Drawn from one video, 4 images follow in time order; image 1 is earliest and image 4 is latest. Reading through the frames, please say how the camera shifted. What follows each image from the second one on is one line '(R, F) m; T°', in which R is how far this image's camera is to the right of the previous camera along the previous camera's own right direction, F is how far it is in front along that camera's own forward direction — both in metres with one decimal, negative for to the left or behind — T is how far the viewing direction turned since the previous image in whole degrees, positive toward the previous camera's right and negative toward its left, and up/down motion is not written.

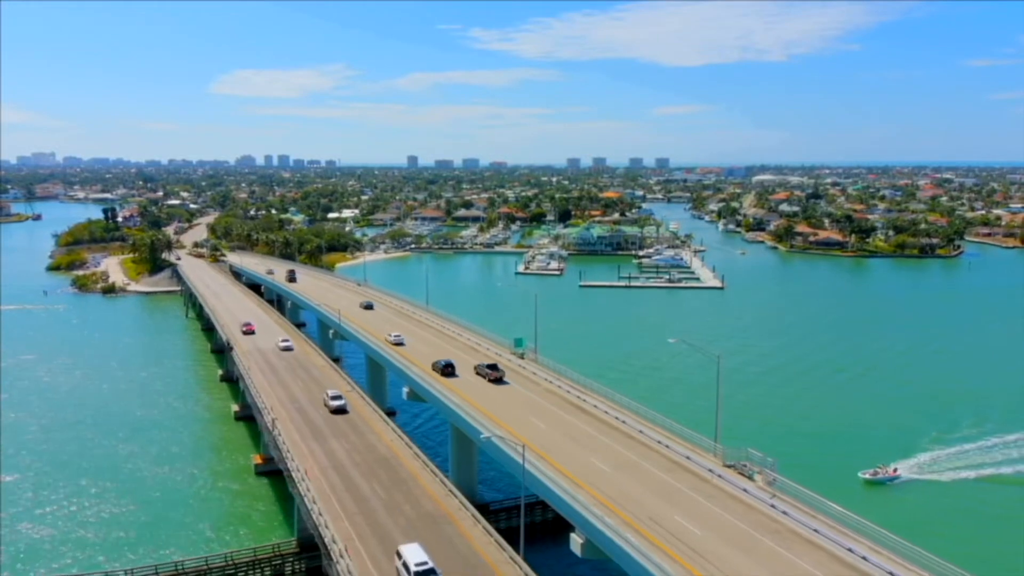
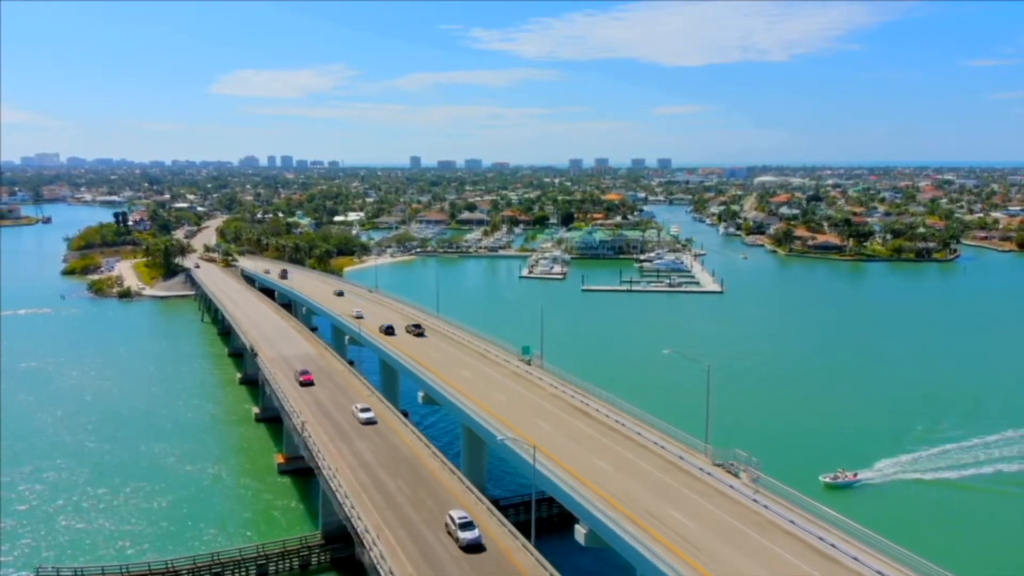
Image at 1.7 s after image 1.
(-0.1, -0.5) m; 0°
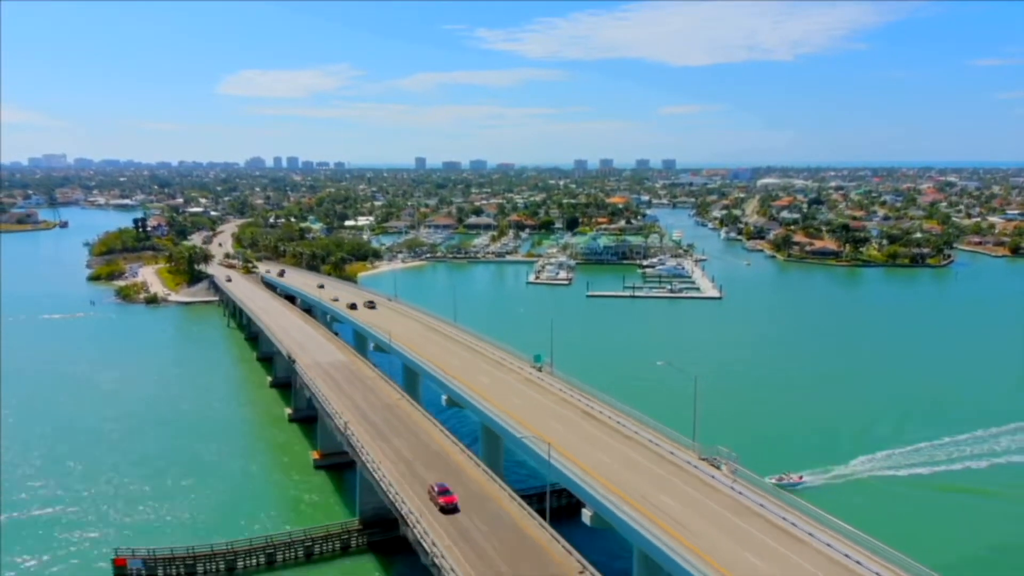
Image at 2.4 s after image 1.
(-0.1, -0.8) m; 0°
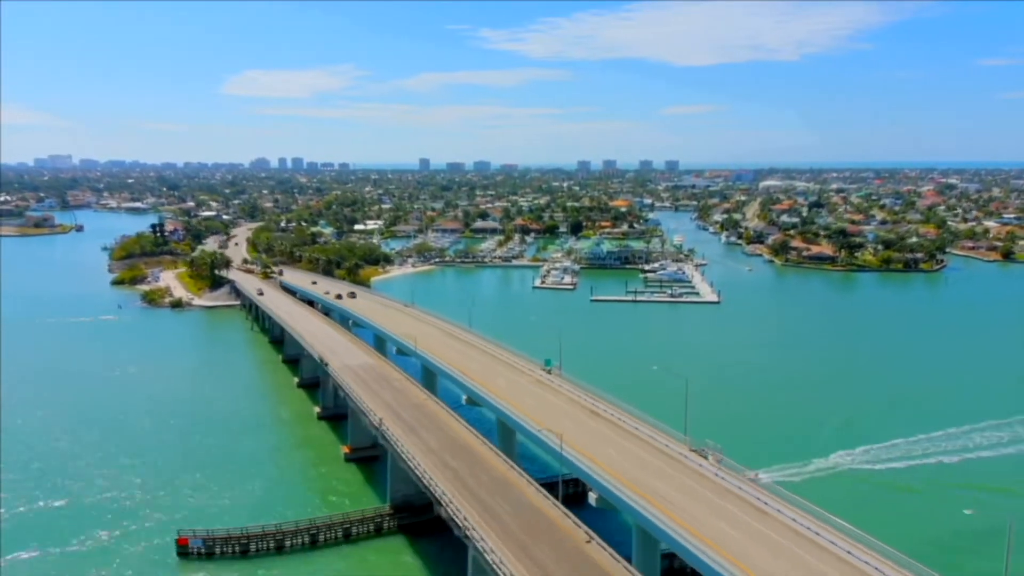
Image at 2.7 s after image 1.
(-0.1, -0.9) m; 0°
